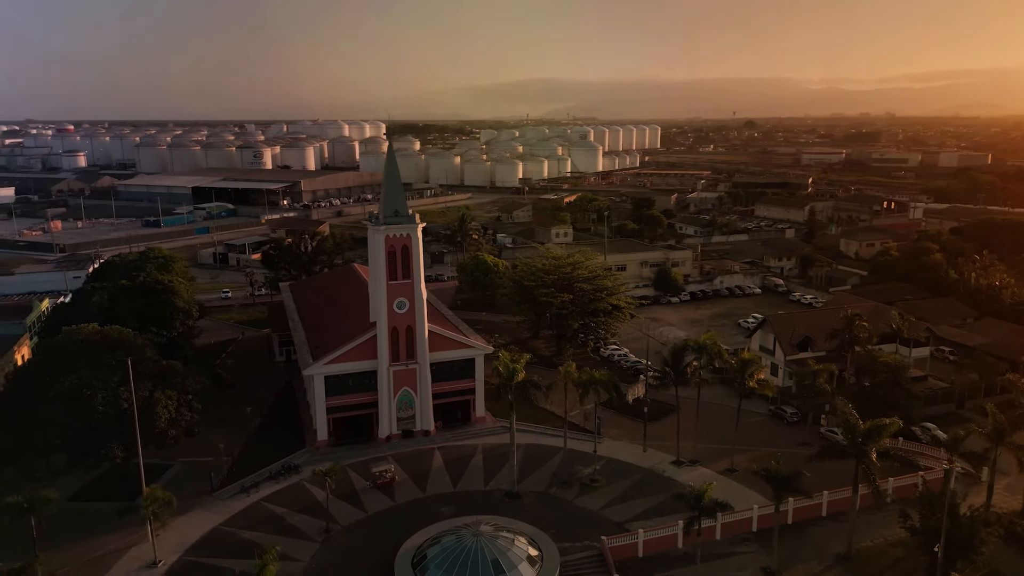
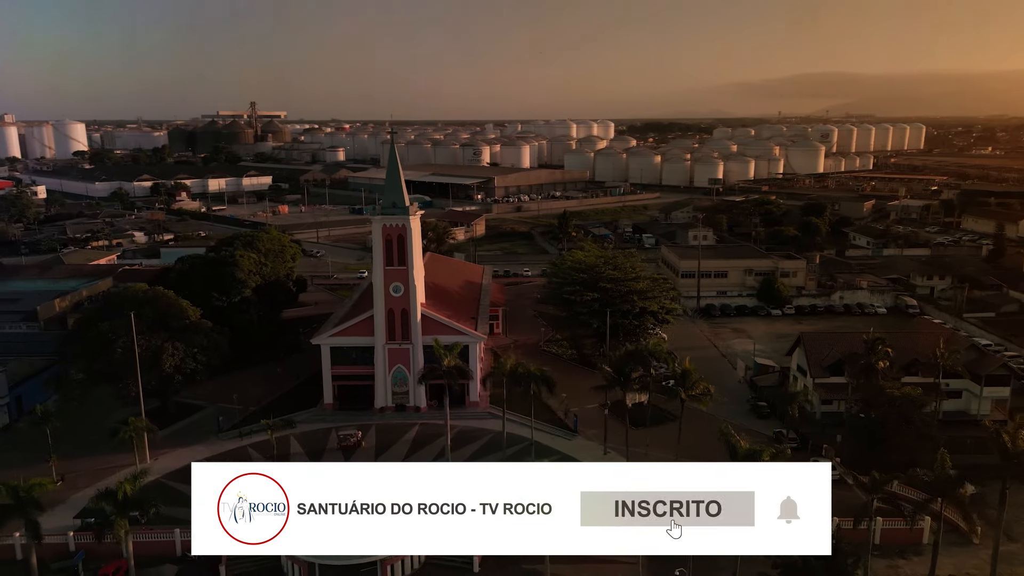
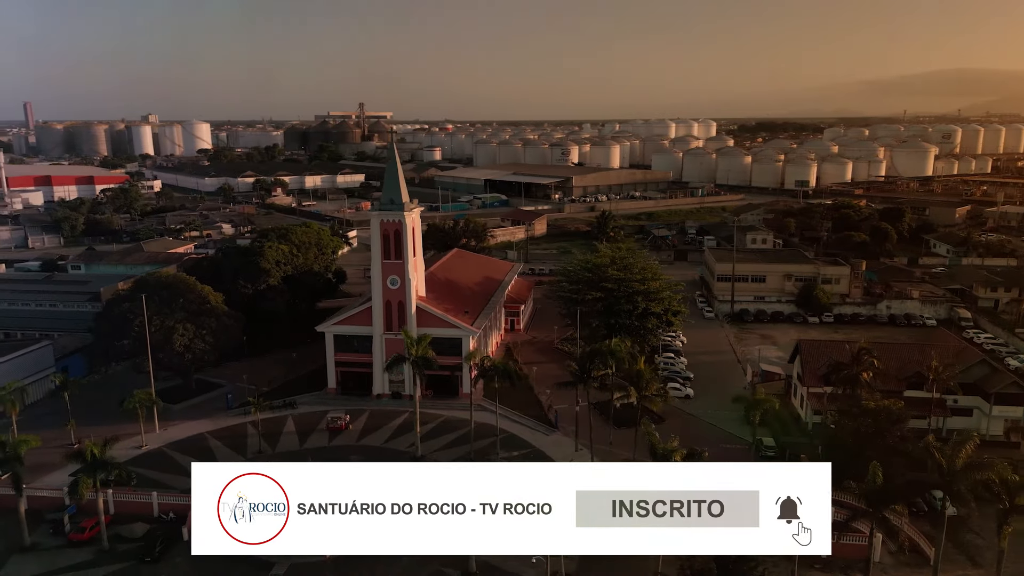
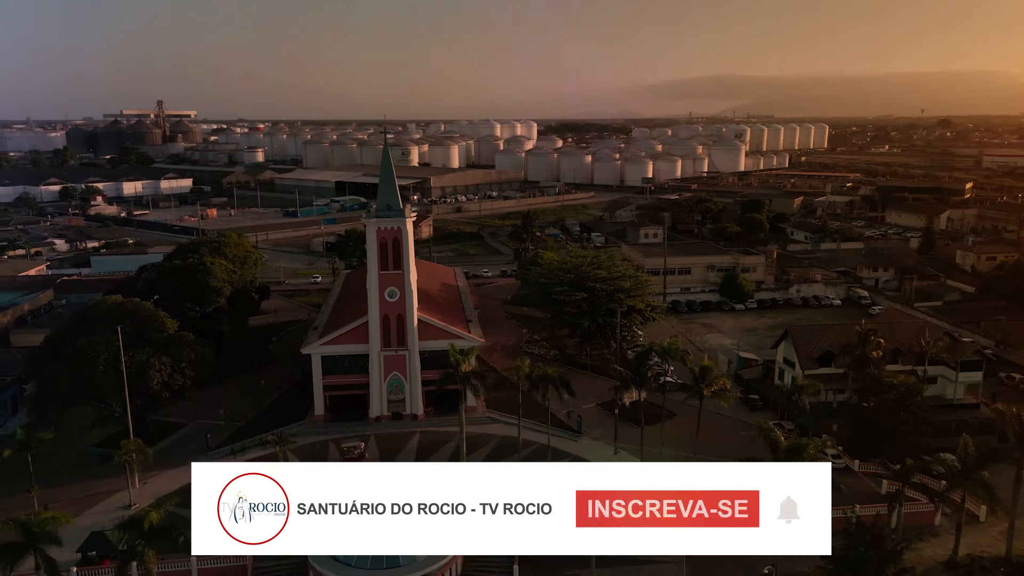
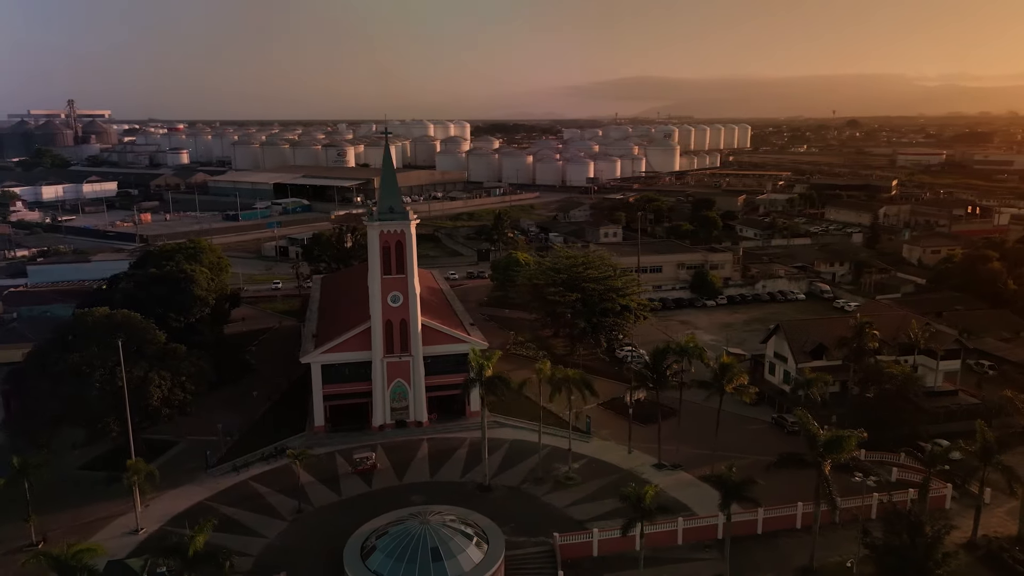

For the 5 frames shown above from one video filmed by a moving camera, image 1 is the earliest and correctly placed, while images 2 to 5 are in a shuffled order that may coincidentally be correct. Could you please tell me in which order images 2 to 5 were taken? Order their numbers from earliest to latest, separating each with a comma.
5, 4, 2, 3
